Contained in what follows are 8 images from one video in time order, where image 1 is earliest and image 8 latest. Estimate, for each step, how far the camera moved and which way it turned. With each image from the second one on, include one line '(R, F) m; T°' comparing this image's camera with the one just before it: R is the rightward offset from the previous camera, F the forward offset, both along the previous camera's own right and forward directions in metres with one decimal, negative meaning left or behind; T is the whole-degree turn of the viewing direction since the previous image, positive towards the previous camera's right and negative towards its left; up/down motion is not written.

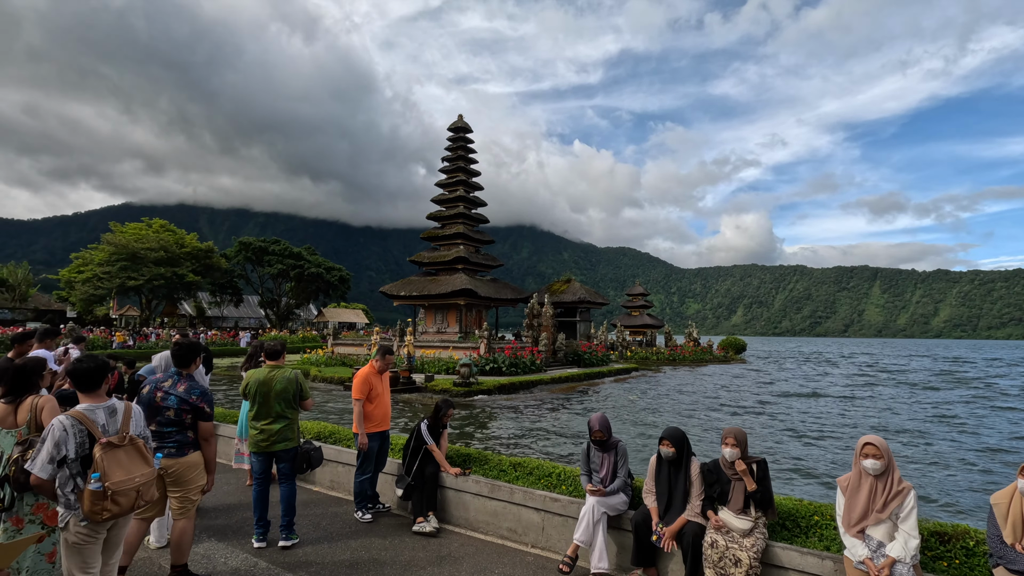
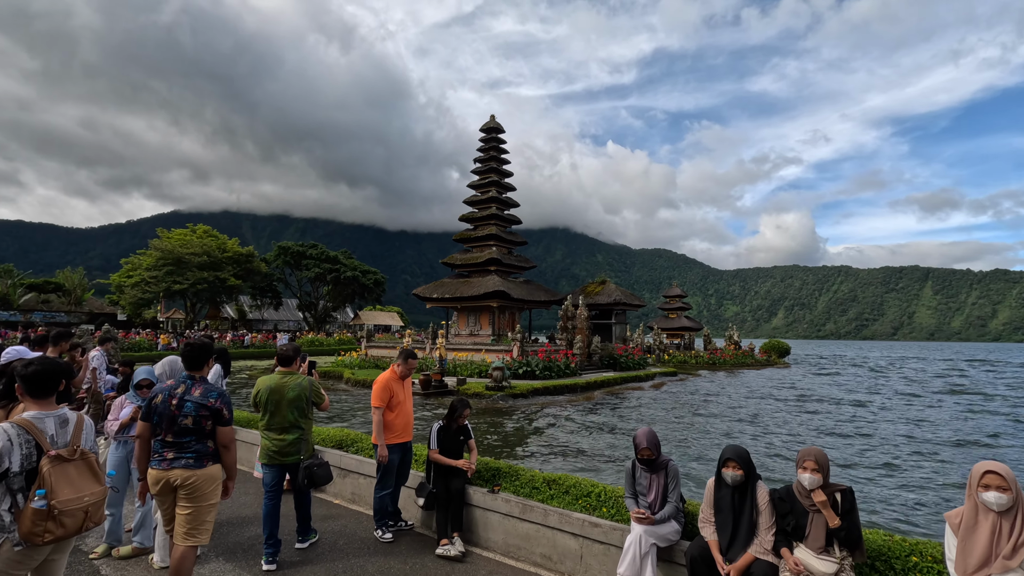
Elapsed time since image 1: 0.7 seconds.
(0.0, +0.4) m; -4°
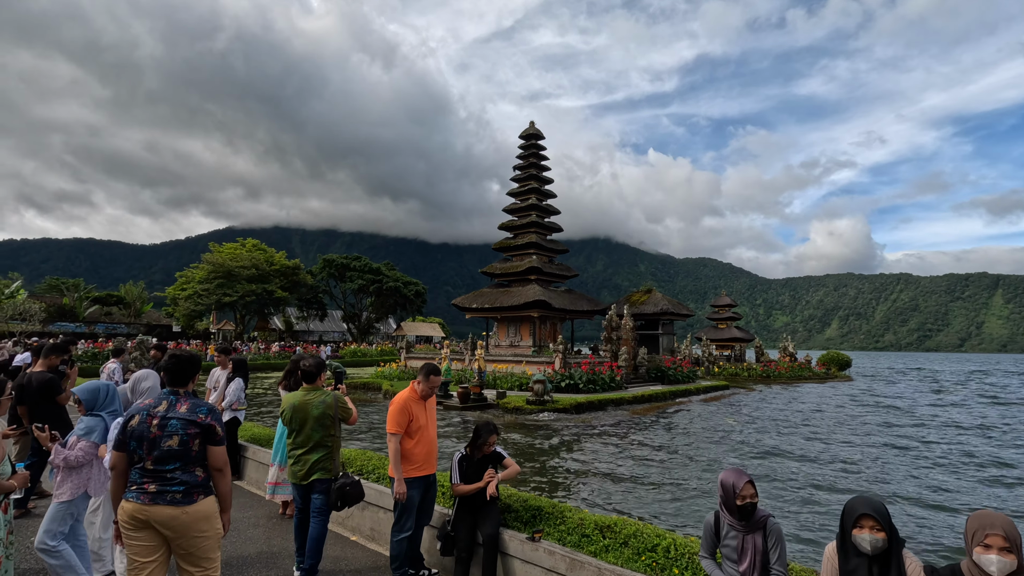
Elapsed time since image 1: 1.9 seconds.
(0.0, +0.7) m; -5°
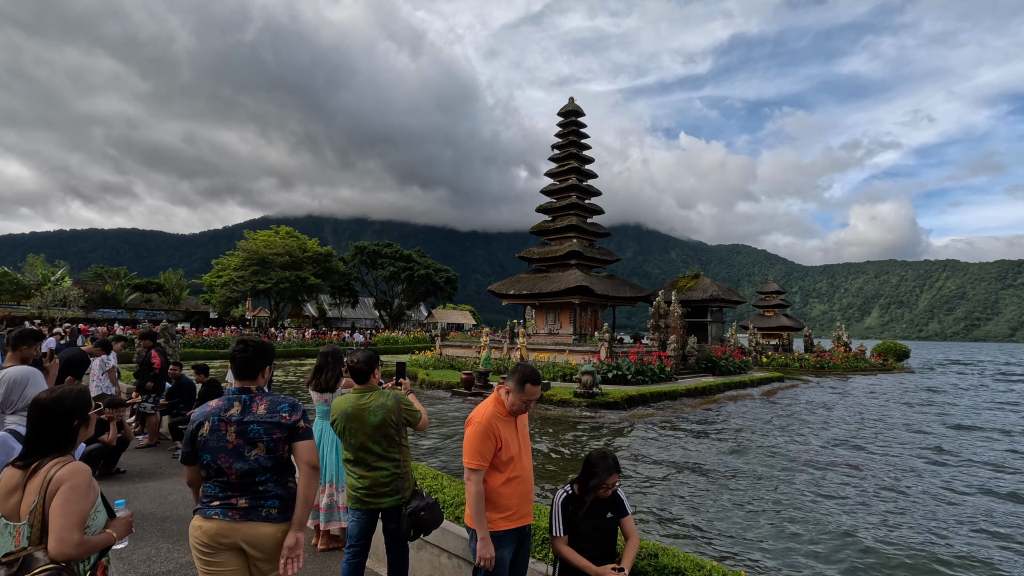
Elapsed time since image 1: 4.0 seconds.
(-0.5, +1.1) m; -3°
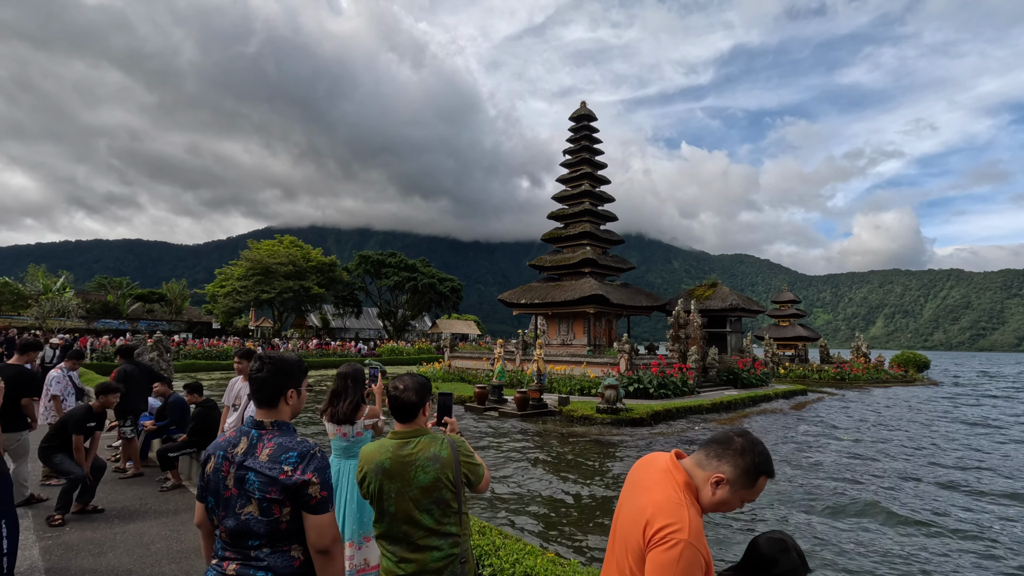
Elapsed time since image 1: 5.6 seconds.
(-0.4, +0.8) m; 0°
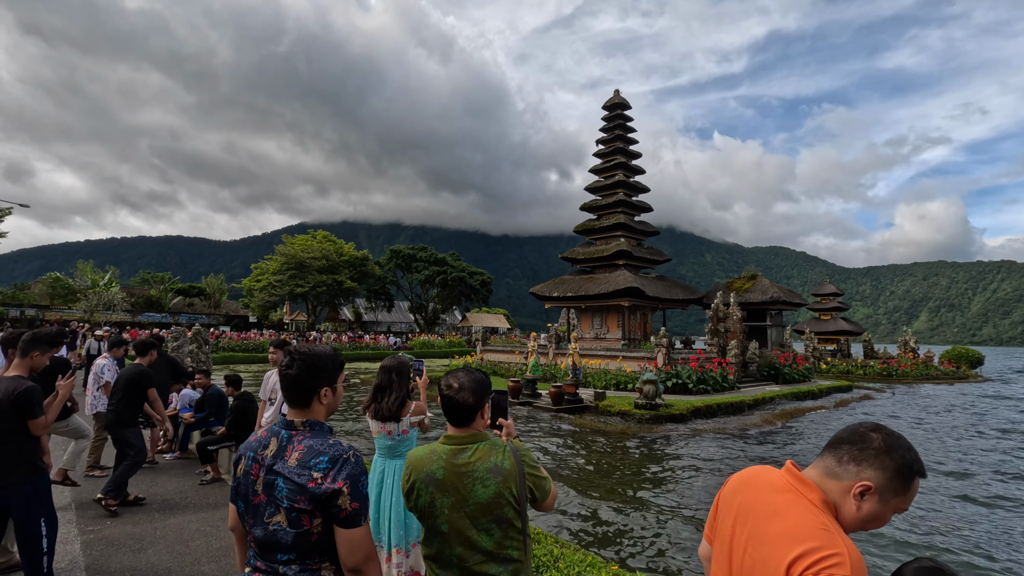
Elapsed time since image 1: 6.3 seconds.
(-0.2, +0.2) m; -3°
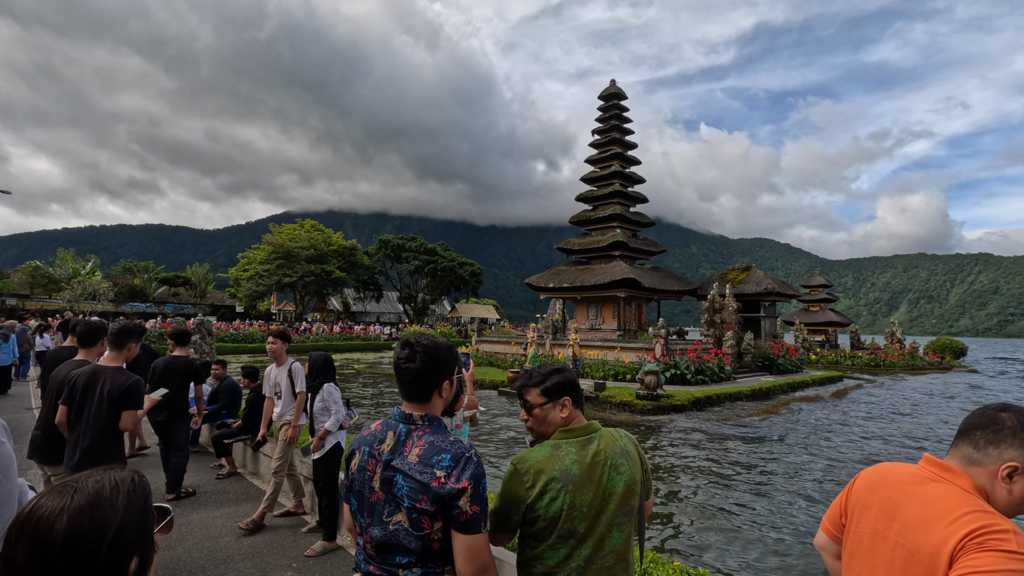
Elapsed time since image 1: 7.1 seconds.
(-0.3, +0.2) m; +1°
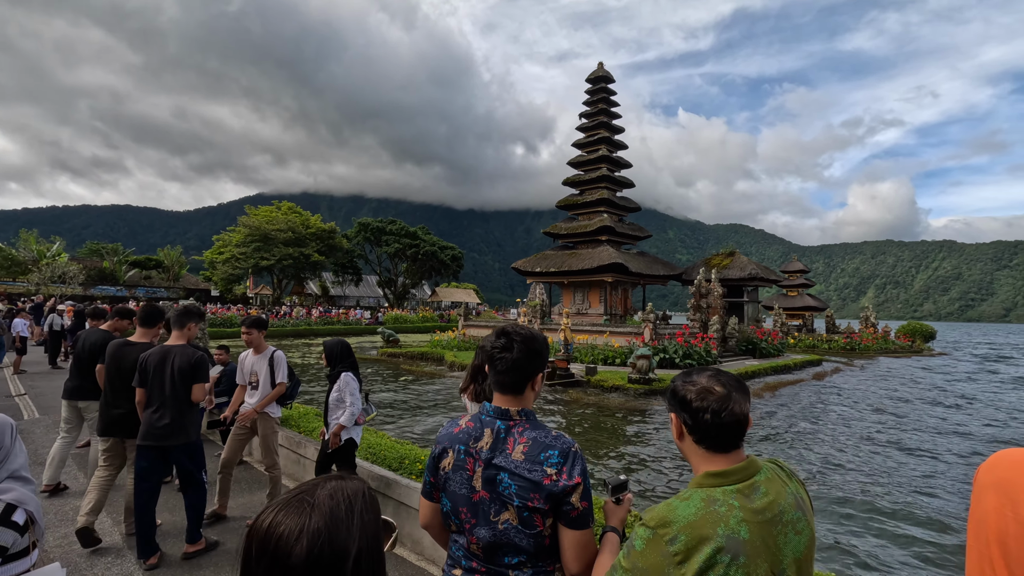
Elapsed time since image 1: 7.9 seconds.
(-0.3, +0.2) m; +2°
